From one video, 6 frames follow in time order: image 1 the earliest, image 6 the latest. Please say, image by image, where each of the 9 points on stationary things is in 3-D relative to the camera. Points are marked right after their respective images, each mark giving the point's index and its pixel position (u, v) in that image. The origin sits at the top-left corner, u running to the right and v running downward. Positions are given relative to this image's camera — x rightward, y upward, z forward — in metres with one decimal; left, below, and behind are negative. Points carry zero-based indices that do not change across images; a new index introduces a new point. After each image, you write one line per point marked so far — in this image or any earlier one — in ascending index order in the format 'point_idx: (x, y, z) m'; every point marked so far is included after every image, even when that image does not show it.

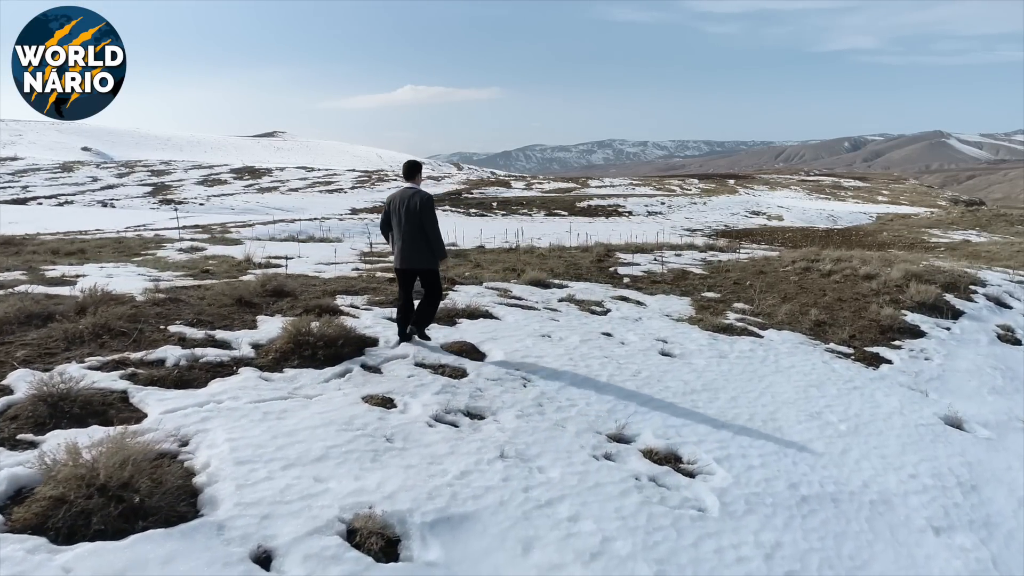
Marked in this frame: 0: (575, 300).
0: (+0.8, -0.2, +10.1) m
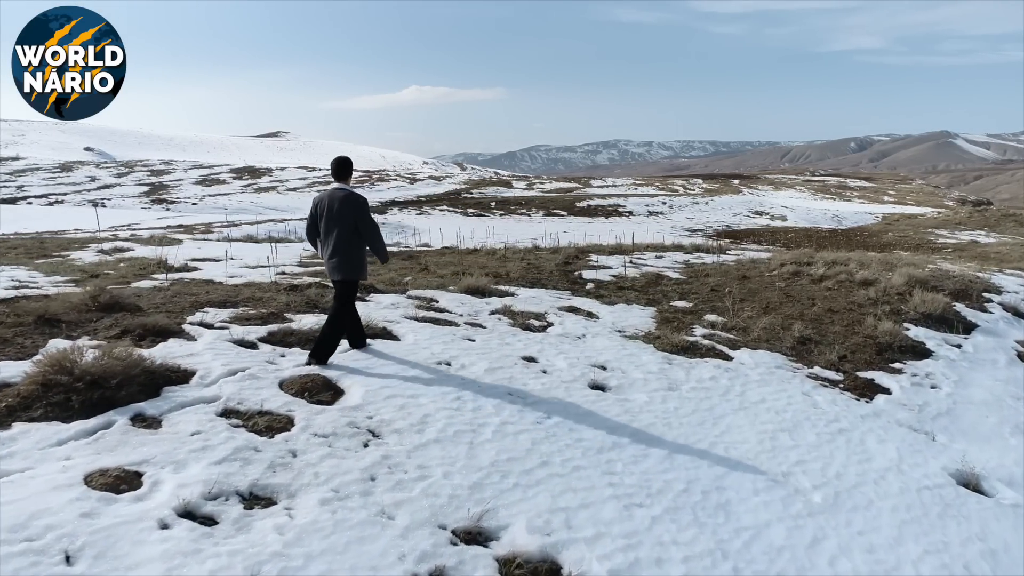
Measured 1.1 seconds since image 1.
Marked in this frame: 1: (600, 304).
0: (0.0, -0.3, +8.4) m
1: (+1.1, -0.2, +9.7) m
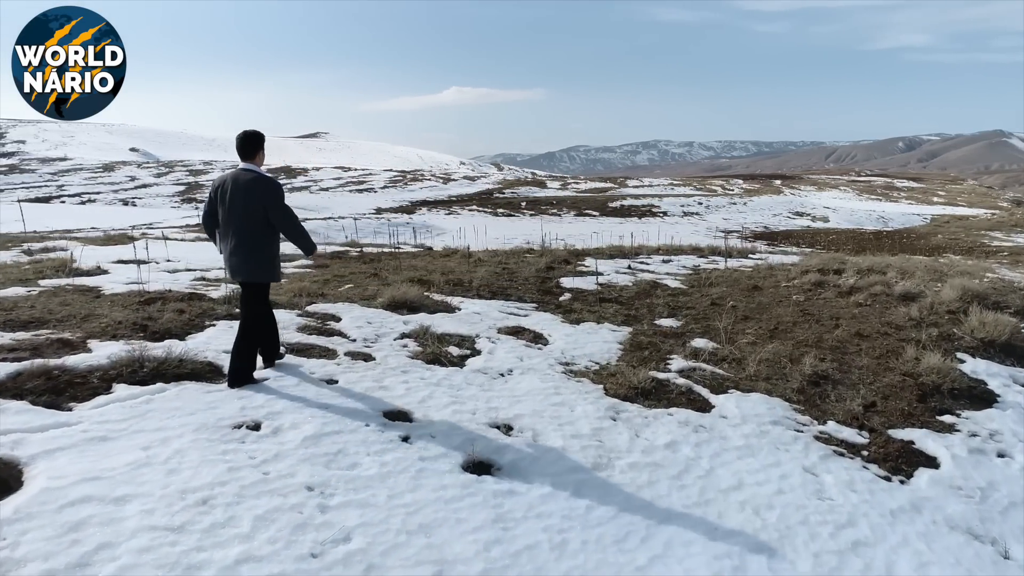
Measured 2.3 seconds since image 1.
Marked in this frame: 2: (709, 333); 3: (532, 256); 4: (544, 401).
0: (-0.8, -0.4, +6.4) m
1: (+0.5, -0.4, +7.6) m
2: (+2.0, -0.5, +7.5) m
3: (+0.4, +0.6, +14.0) m
4: (+0.2, -0.8, +5.1) m
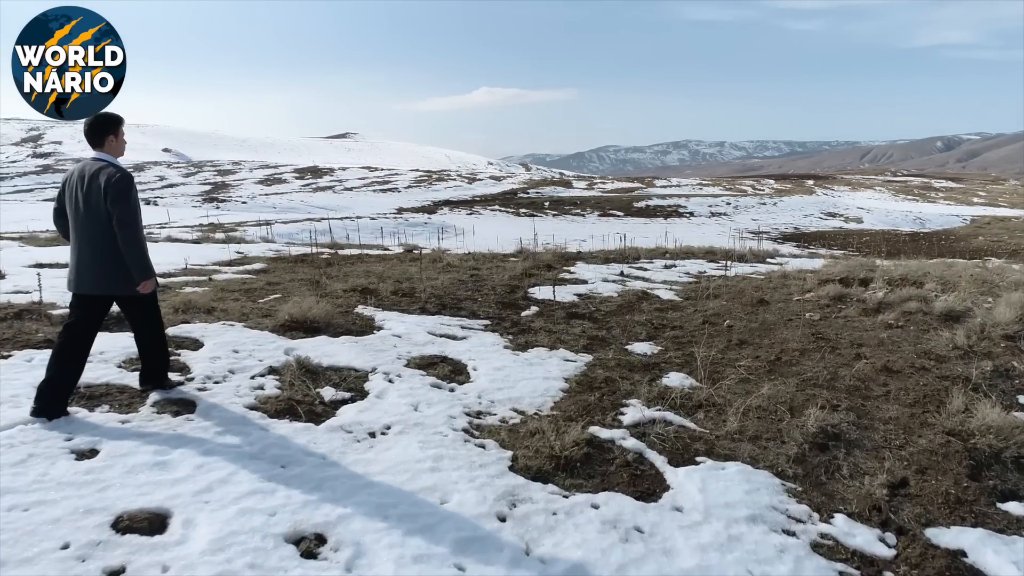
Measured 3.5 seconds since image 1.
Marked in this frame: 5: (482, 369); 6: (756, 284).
0: (-1.4, -0.5, +4.8) m
1: (-0.1, -0.5, +6.0) m
2: (+1.4, -0.6, +5.8) m
3: (+0.1, +0.5, +12.4) m
4: (-0.5, -0.9, +3.4) m
5: (-0.2, -0.6, +5.3) m
6: (+3.2, +0.1, +9.7) m
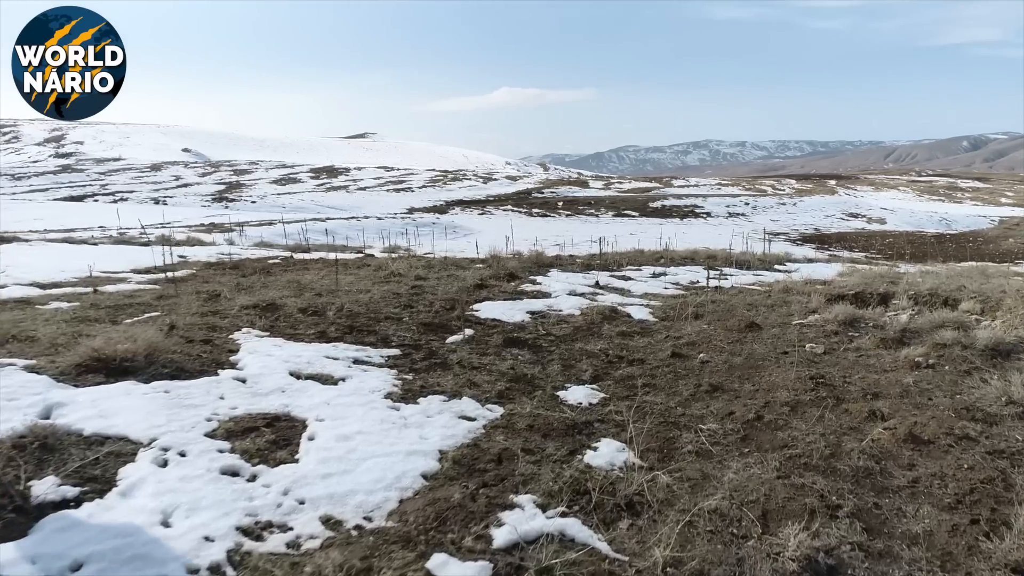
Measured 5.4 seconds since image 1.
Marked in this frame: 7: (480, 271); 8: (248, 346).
0: (-2.2, -0.7, +3.2) m
1: (-0.8, -0.7, +4.4) m
2: (+0.7, -0.8, +4.2) m
3: (-0.5, +0.3, +10.7) m
4: (-1.3, -1.1, +1.8) m
5: (-1.0, -0.8, +3.7) m
6: (+2.6, -0.1, +8.0) m
7: (-0.4, +0.2, +10.2) m
8: (-2.0, -0.4, +5.6) m
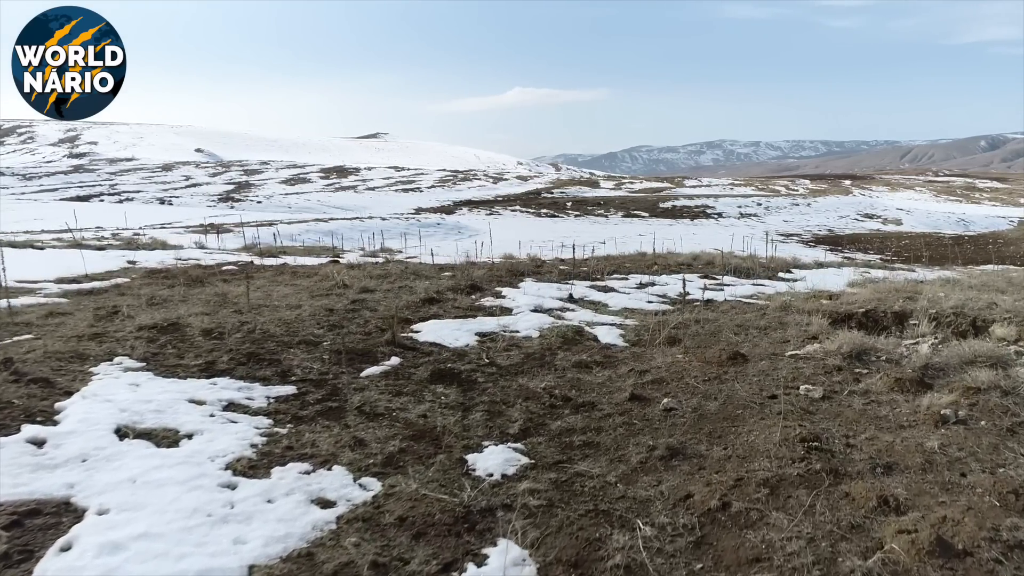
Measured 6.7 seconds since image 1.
0: (-2.7, -0.8, +2.1) m
1: (-1.4, -0.8, +3.2) m
2: (+0.1, -0.9, +3.0) m
3: (-0.9, +0.2, +9.6) m
4: (-1.9, -1.2, +0.7) m
5: (-1.5, -0.9, +2.6) m
6: (+2.1, -0.3, +6.8) m
7: (-0.9, +0.1, +9.0) m
8: (-2.5, -0.6, +4.4) m
